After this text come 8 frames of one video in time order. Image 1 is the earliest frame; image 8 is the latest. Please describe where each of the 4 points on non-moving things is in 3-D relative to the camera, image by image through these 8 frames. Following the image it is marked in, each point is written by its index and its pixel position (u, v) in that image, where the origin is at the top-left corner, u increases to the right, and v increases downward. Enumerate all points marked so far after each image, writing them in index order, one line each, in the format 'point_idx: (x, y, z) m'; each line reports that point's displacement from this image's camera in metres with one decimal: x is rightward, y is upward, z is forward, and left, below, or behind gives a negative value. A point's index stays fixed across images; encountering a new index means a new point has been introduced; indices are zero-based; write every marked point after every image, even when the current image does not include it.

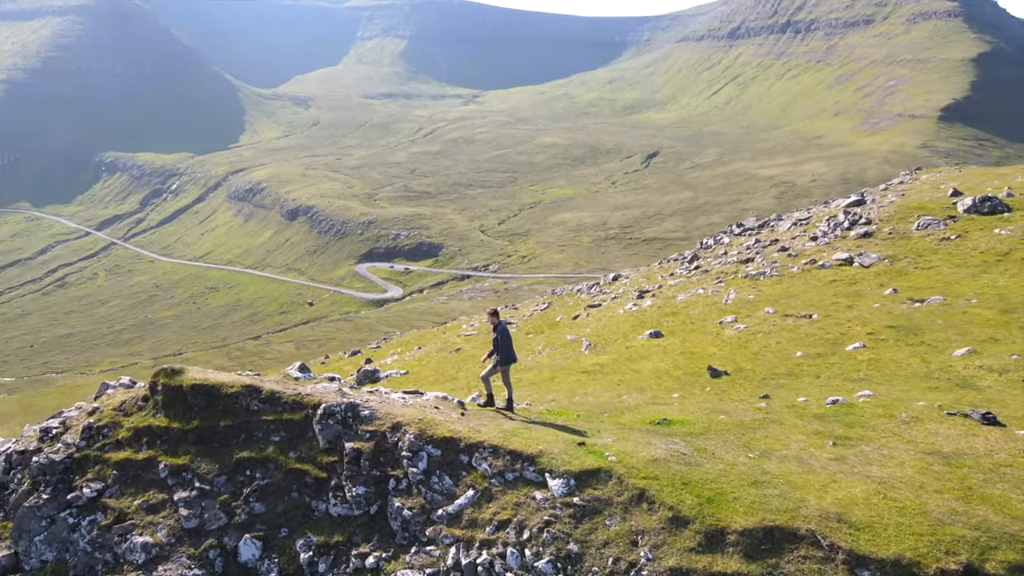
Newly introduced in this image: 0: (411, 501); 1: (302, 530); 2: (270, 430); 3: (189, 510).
0: (-2.5, -5.0, +17.9) m
1: (-4.9, -5.7, +17.8) m
2: (-6.5, -3.7, +19.7) m
3: (-7.8, -5.4, +18.1) m
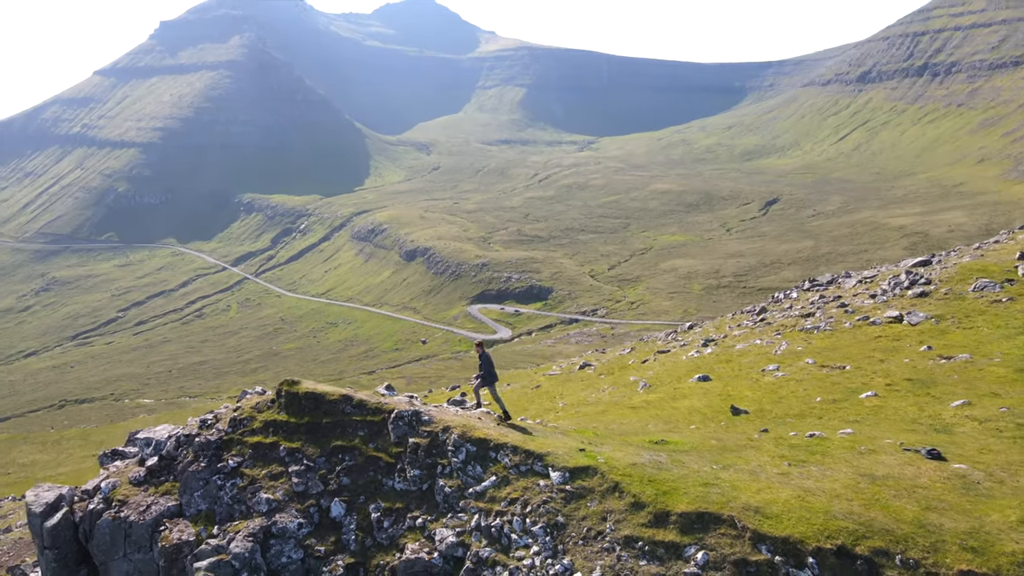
0: (-2.1, -6.3, +24.7) m
1: (-4.5, -6.9, +25.0) m
2: (-5.7, -5.0, +27.1) m
3: (-7.3, -6.6, +25.7) m
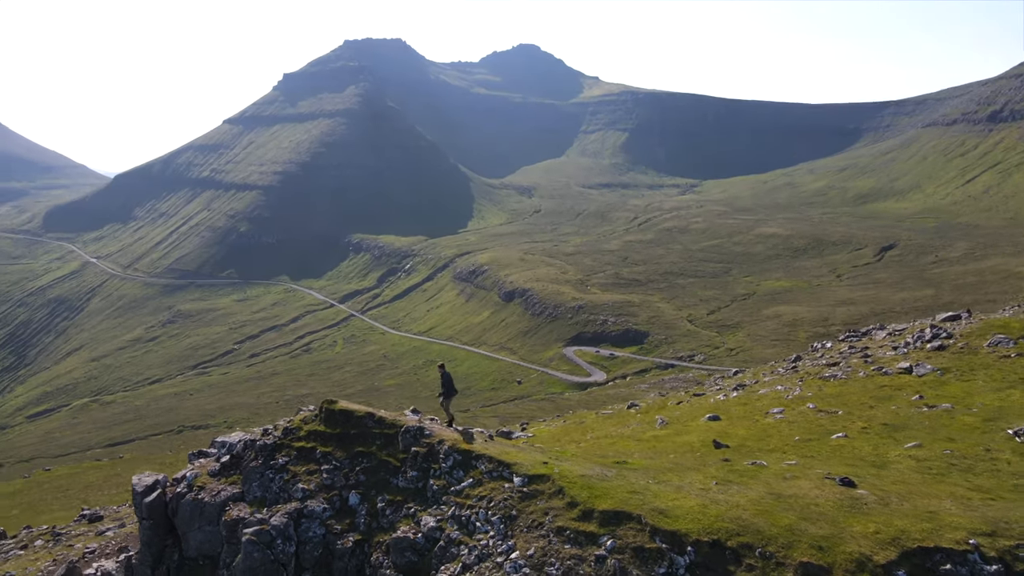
0: (-3.2, -8.1, +31.8) m
1: (-5.6, -8.7, +32.3) m
2: (-6.4, -6.8, +34.7) m
3: (-8.2, -8.3, +33.4) m
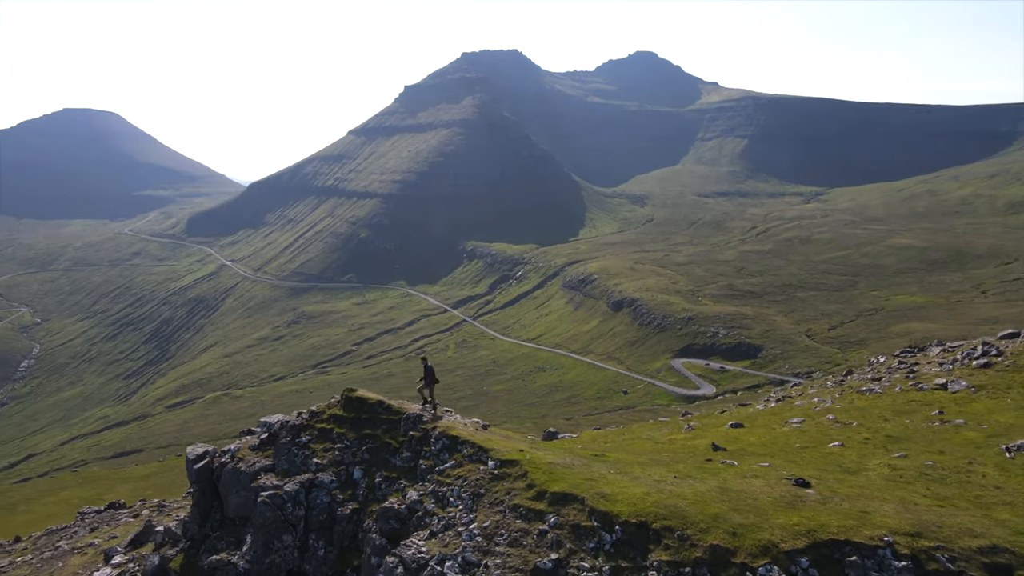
0: (-4.2, -8.3, +36.1) m
1: (-6.4, -8.8, +37.0) m
2: (-6.9, -7.0, +39.5) m
3: (-8.9, -8.4, +38.4) m
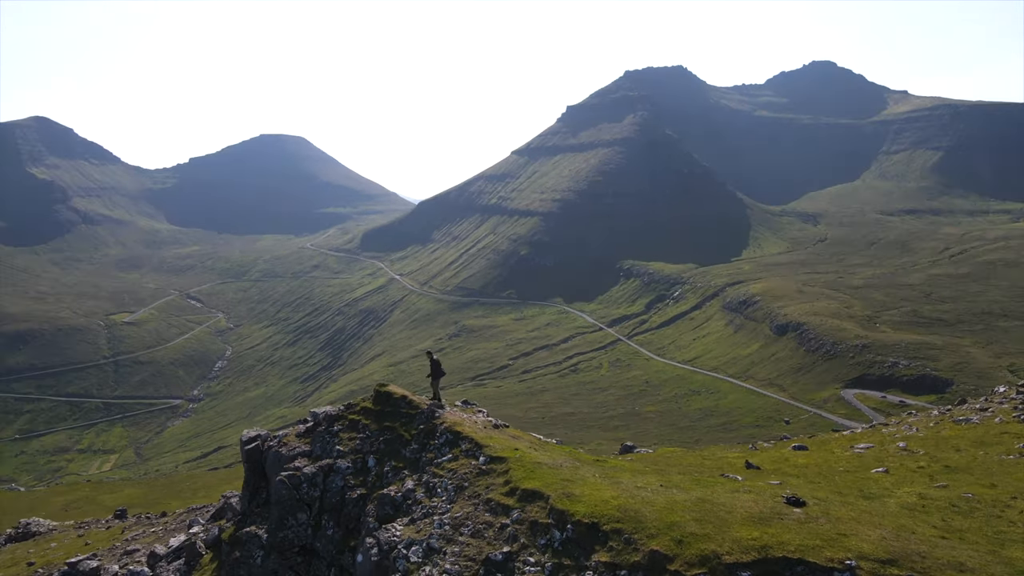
0: (-4.2, -8.3, +37.7) m
1: (-6.3, -8.8, +39.0) m
2: (-6.1, -7.0, +41.6) m
3: (-8.4, -8.4, +41.0) m
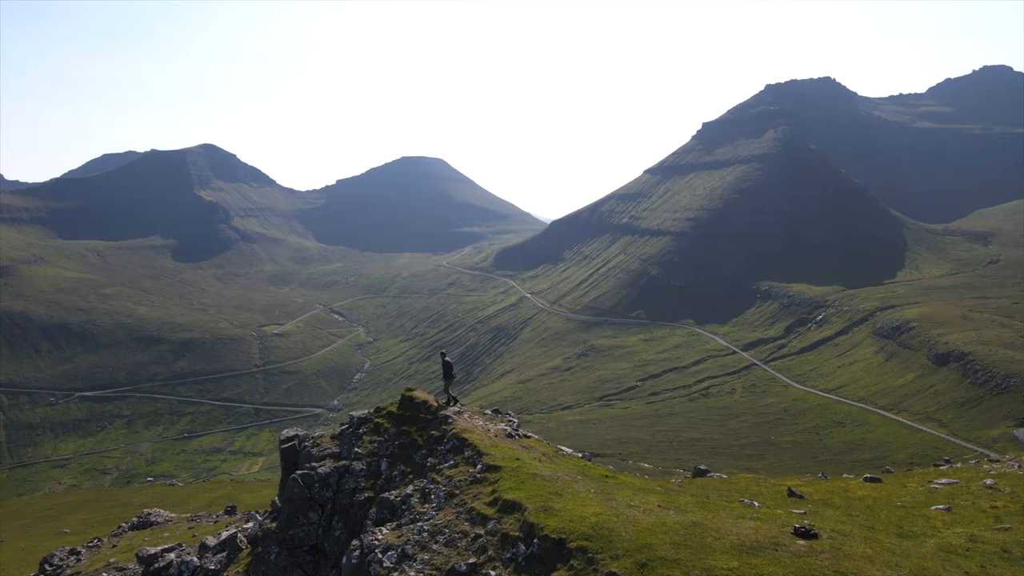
0: (-3.9, -8.4, +36.9) m
1: (-5.6, -8.9, +38.5) m
2: (-5.0, -7.2, +41.1) m
3: (-7.3, -8.5, +40.8) m
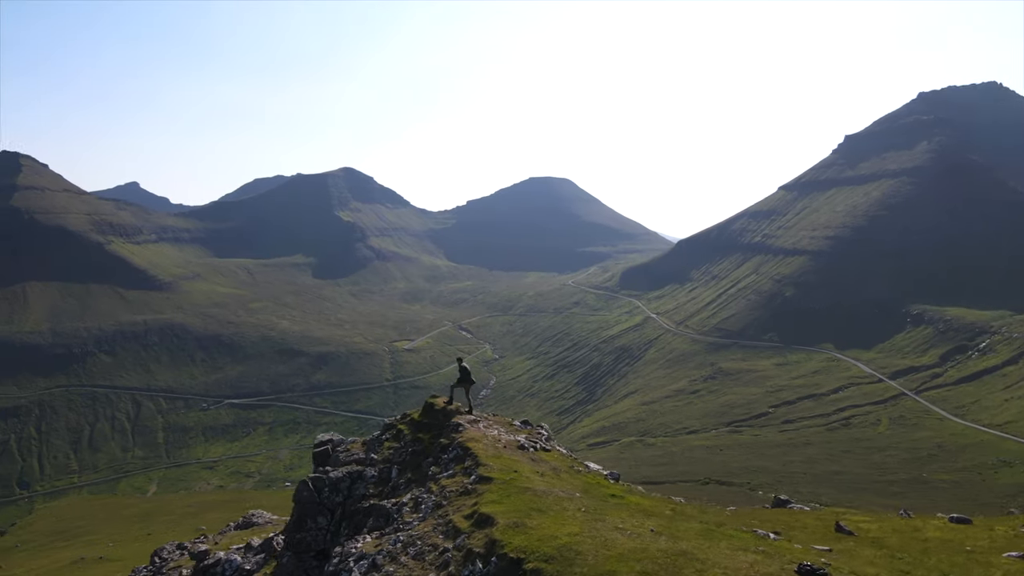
0: (-3.5, -8.4, +35.1) m
1: (-5.0, -9.0, +37.1) m
2: (-3.9, -7.3, +39.5) m
3: (-6.3, -8.6, +39.6) m
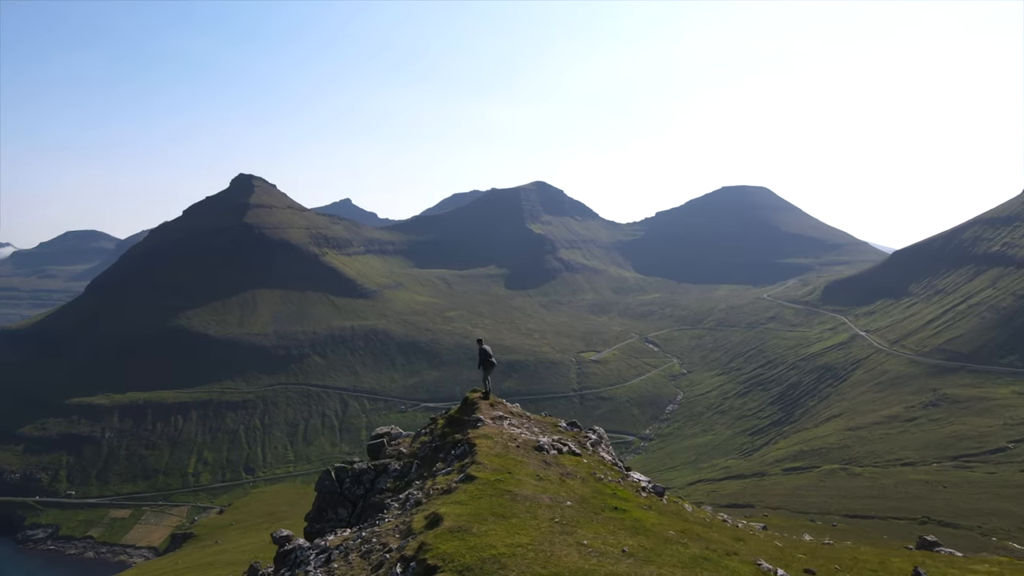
0: (-2.9, -7.6, +32.3) m
1: (-3.8, -8.1, +34.5) m
2: (-2.1, -6.5, +36.7) m
3: (-4.4, -7.8, +37.3) m
